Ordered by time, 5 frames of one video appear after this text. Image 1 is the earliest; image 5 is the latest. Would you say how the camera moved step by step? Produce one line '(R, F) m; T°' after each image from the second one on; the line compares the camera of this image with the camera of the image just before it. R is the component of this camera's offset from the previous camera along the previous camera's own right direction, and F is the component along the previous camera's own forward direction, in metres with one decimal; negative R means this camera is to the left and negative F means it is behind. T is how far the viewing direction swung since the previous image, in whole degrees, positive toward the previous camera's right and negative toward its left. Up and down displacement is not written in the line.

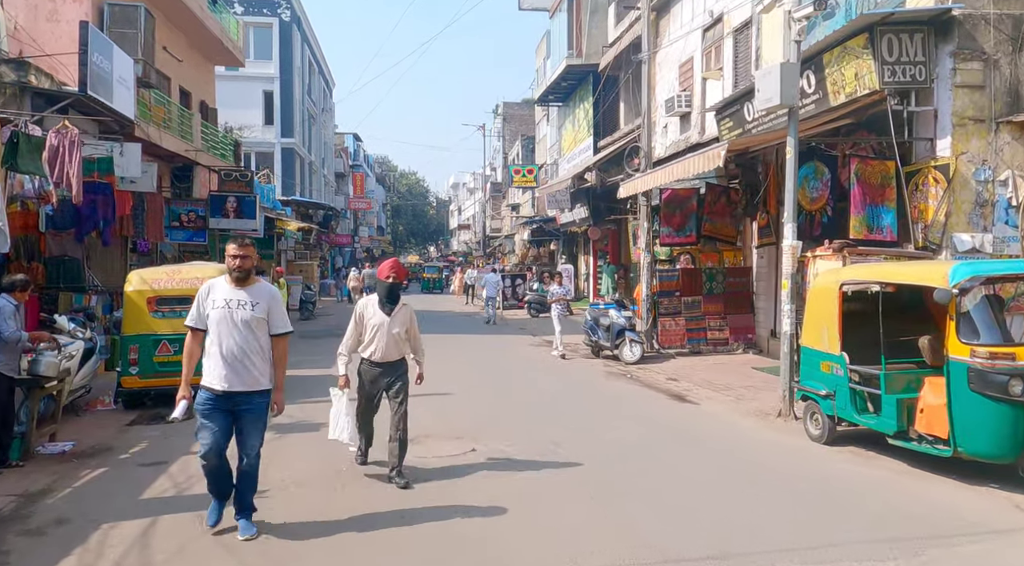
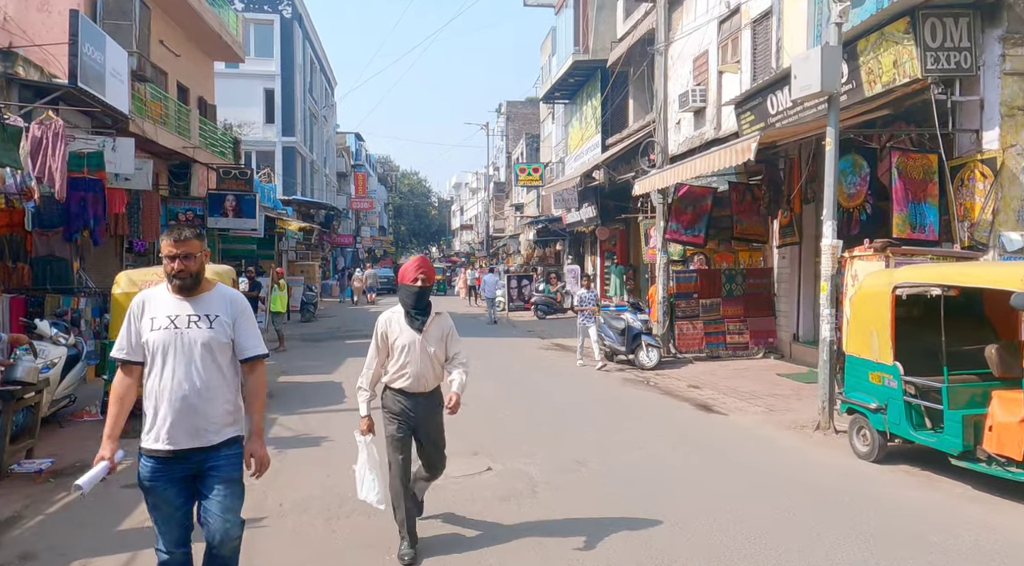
(-0.1, +0.6) m; 0°
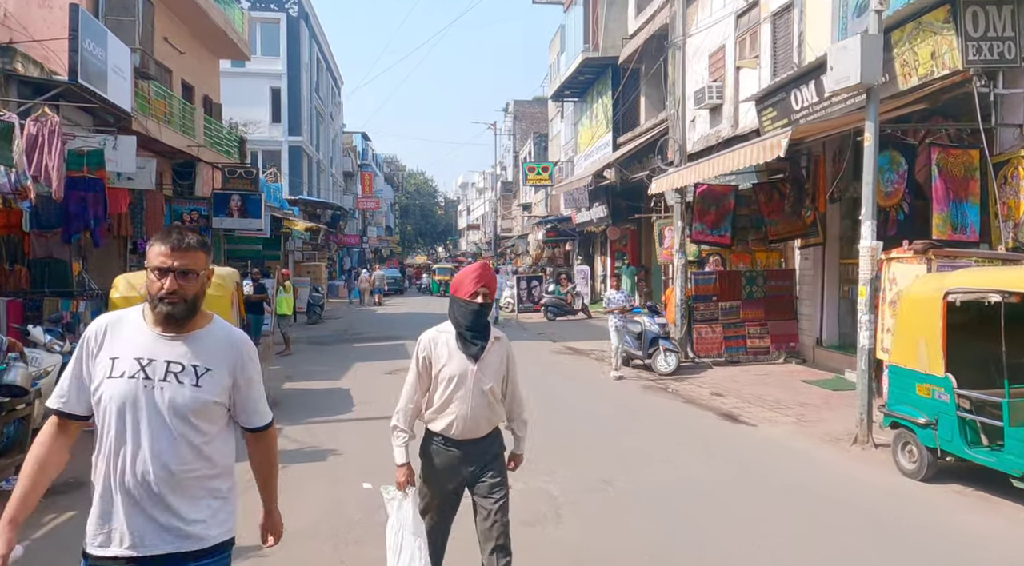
(-0.1, +0.4) m; 0°
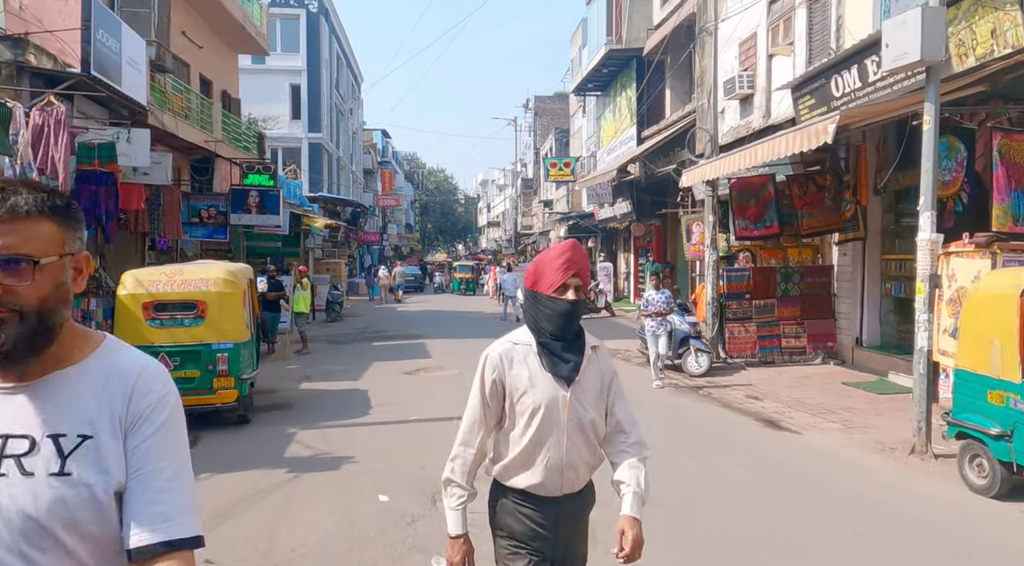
(-0.1, +0.5) m; -1°
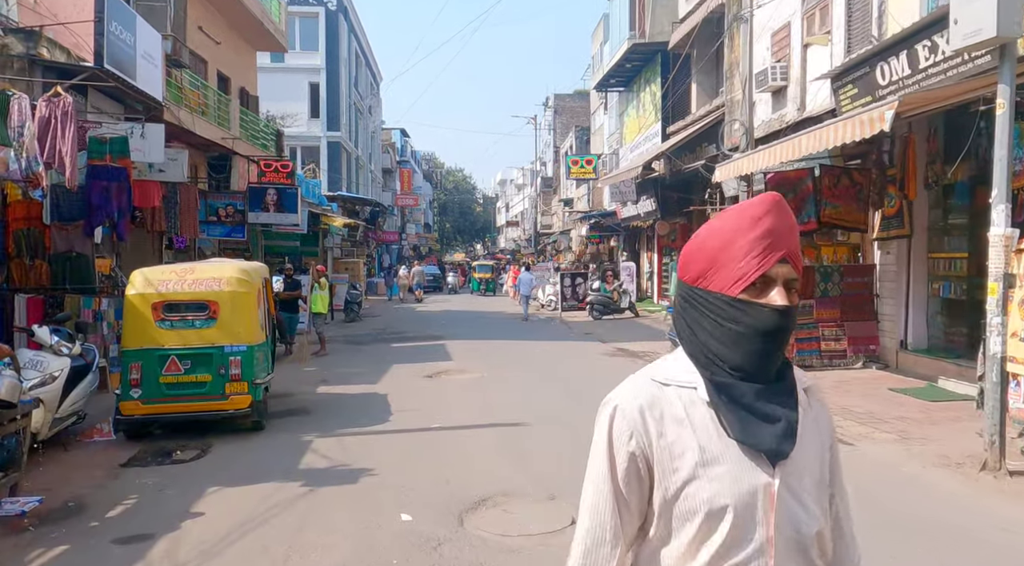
(-0.1, +0.5) m; -1°
